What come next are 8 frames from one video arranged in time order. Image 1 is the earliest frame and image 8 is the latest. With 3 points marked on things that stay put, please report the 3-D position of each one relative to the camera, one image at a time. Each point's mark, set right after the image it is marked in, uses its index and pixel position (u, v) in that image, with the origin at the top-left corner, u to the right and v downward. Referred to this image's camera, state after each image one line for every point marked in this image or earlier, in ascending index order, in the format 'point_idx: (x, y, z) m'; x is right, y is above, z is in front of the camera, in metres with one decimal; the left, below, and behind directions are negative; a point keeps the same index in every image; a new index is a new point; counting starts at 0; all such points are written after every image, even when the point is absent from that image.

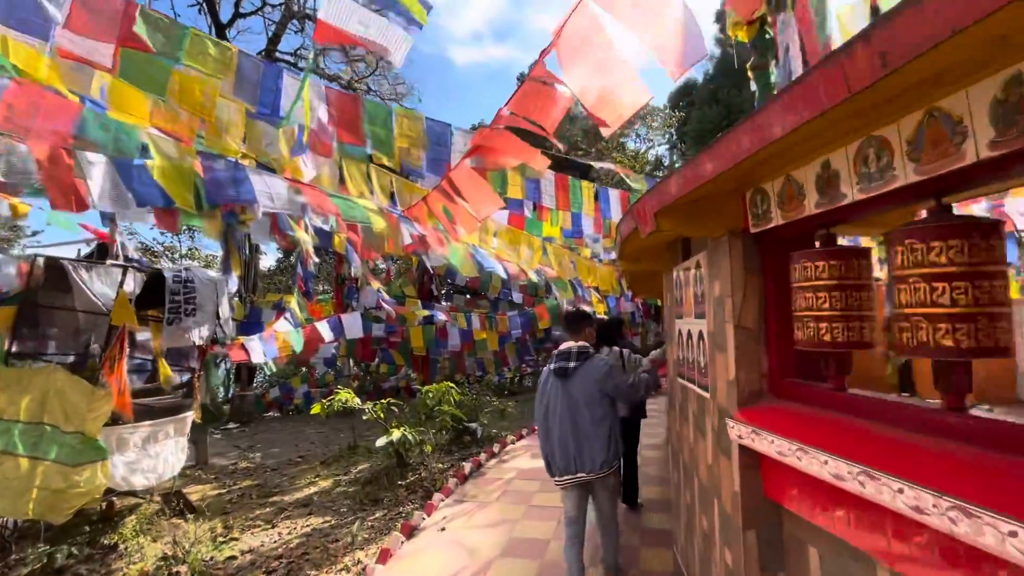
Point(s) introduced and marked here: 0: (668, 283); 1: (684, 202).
0: (+1.0, 0.0, +3.1) m
1: (+0.7, +0.3, +1.9) m
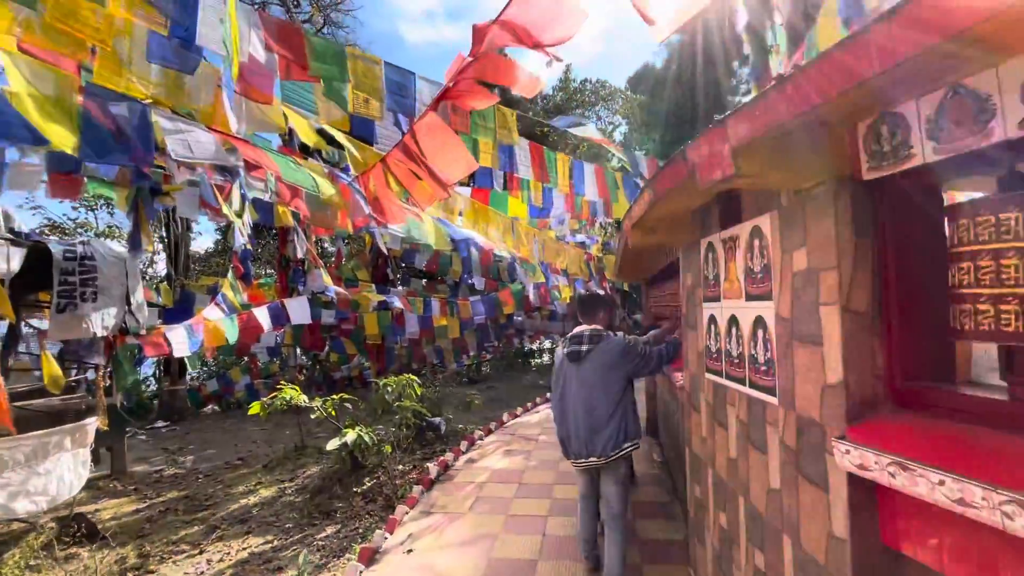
0: (+0.9, +0.2, +2.6) m
1: (+0.7, +0.4, +1.4) m
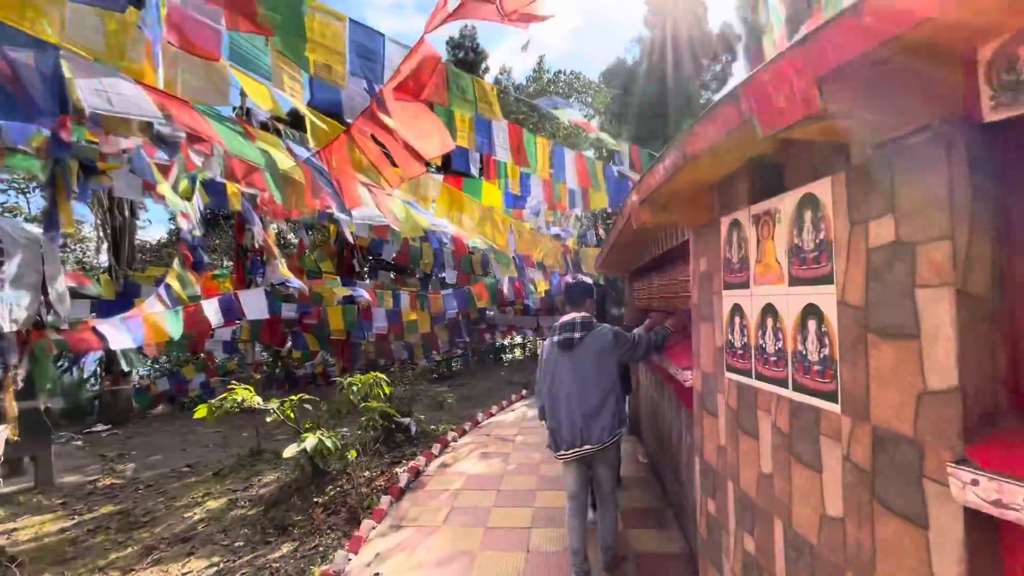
0: (+0.9, +0.2, +2.2) m
1: (+0.8, +0.5, +1.0) m
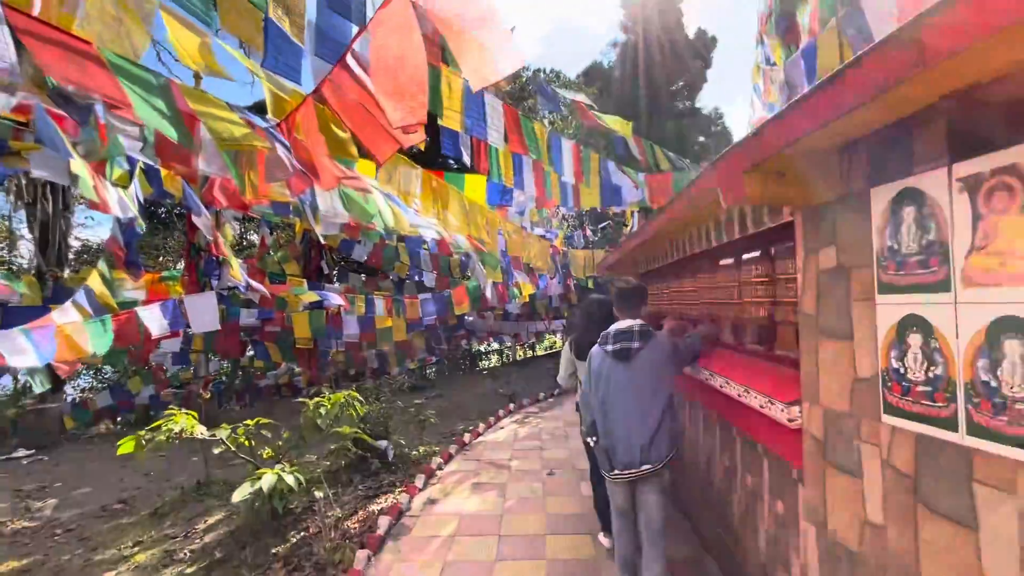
0: (+1.0, +0.2, +1.6) m
1: (+1.0, +0.5, +0.4) m
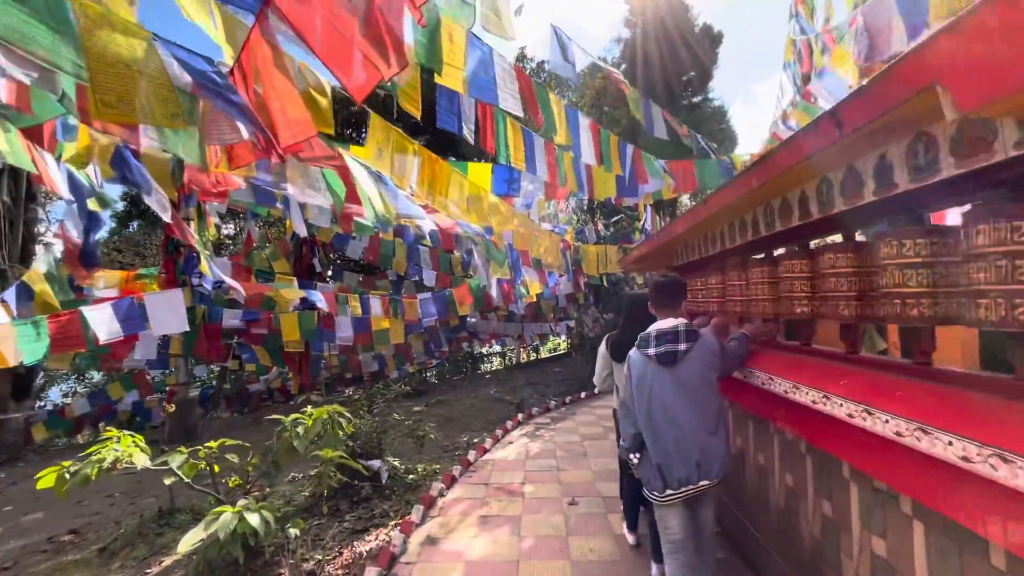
0: (+1.2, +0.3, +0.9) m
1: (+1.1, +0.5, -0.4) m
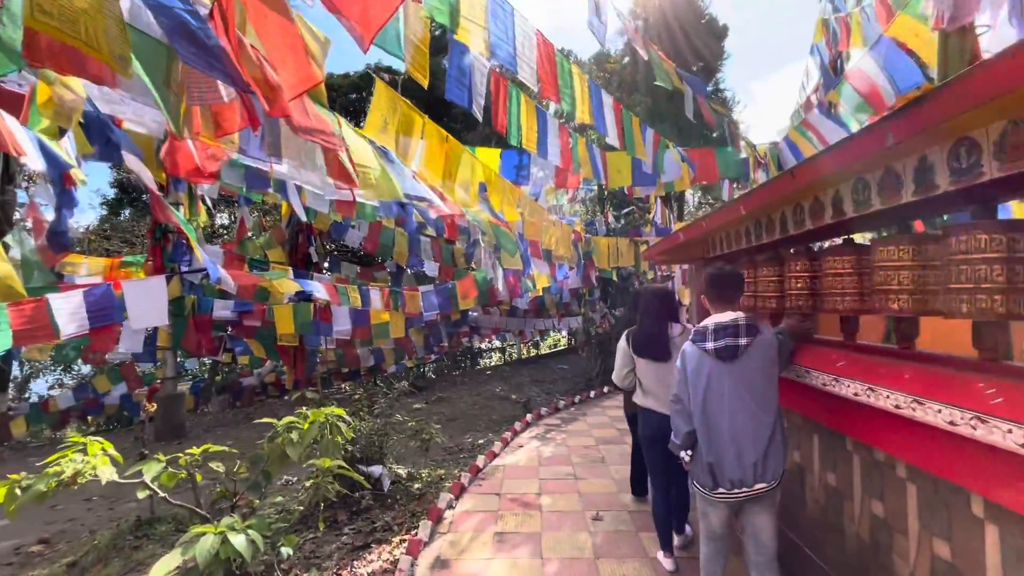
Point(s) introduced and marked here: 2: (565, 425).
0: (+1.3, +0.3, +0.5) m
1: (+1.3, +0.5, -0.8) m
2: (+0.7, -1.8, +6.3) m
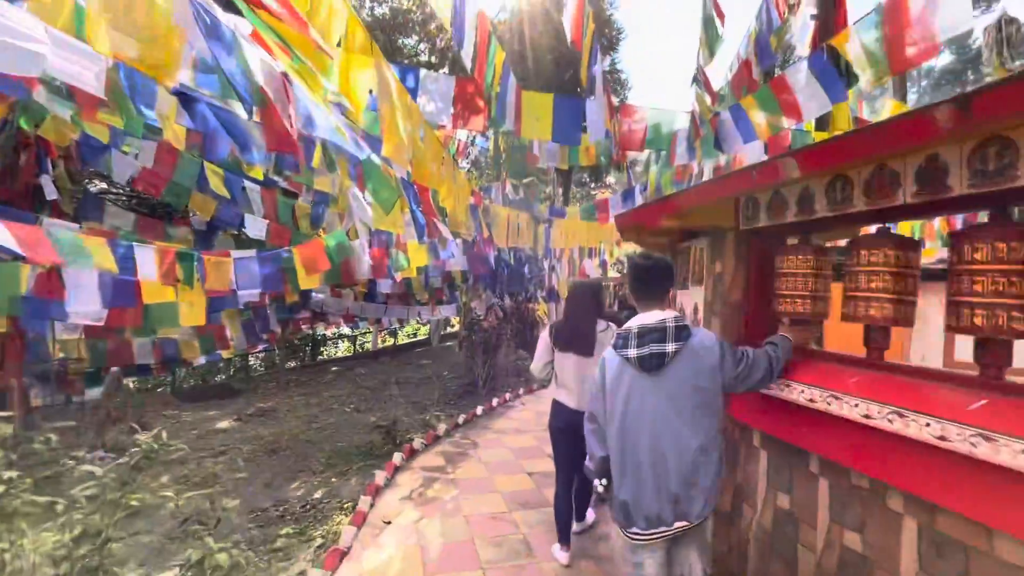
0: (+1.9, +0.2, -1.1) m
1: (+2.3, +0.4, -2.3) m
2: (-0.5, -1.6, +4.3) m
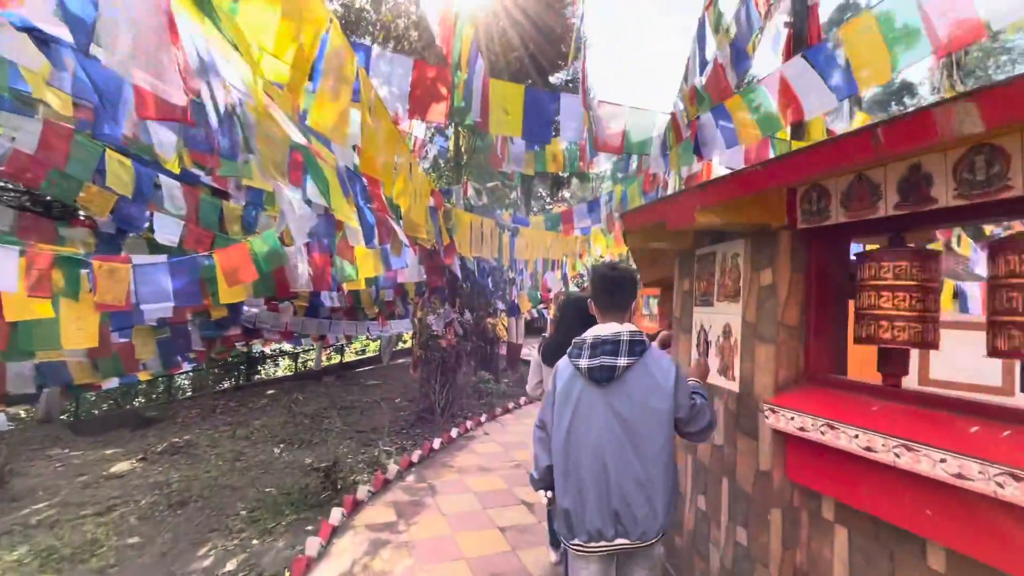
0: (+2.2, +0.2, -1.6) m
1: (+2.7, +0.5, -2.8) m
2: (-0.8, -1.7, +3.5) m
